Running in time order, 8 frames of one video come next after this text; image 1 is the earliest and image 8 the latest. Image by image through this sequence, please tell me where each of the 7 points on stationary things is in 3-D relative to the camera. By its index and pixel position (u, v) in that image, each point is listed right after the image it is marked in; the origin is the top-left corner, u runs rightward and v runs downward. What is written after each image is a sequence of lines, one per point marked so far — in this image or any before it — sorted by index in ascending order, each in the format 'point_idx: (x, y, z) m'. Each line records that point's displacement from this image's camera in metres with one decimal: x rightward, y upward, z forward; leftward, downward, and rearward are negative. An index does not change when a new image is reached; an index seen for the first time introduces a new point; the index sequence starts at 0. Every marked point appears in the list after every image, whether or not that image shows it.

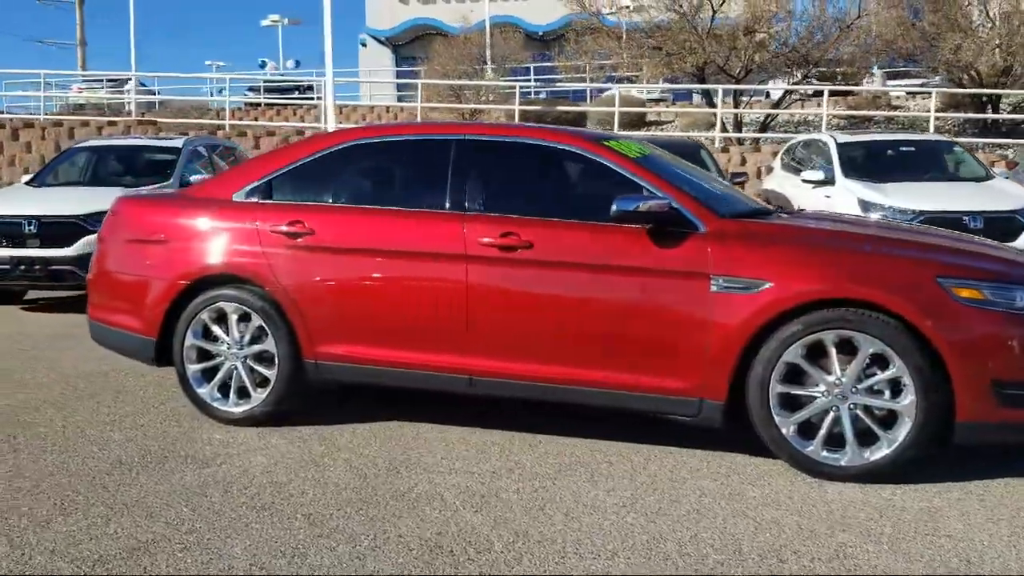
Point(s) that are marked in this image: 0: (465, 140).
0: (-0.3, +0.8, +5.7) m
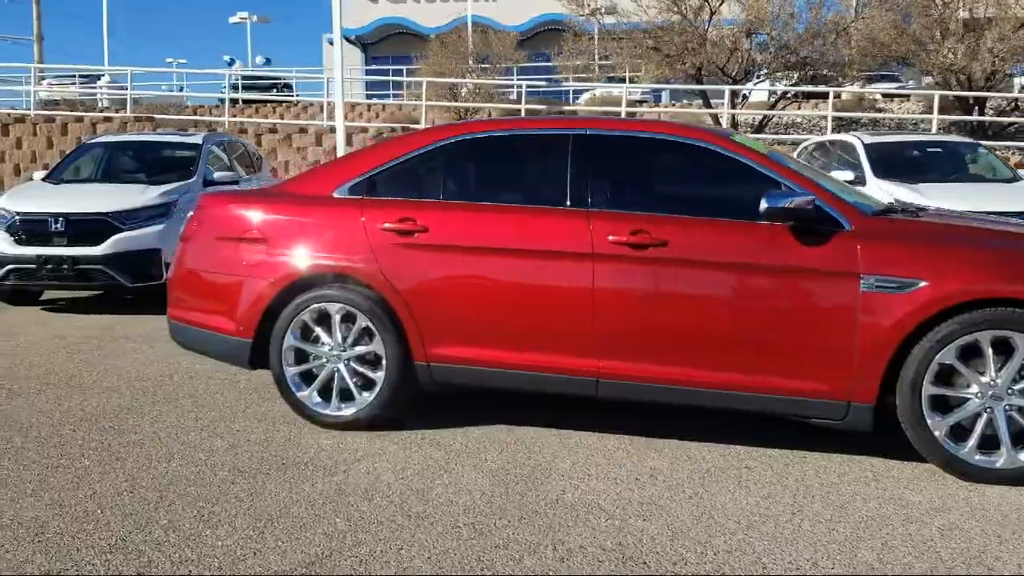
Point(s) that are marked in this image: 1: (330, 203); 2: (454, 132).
0: (+0.4, +0.8, +5.5) m
1: (-1.0, +0.5, +5.7) m
2: (-0.3, +0.9, +5.7) m
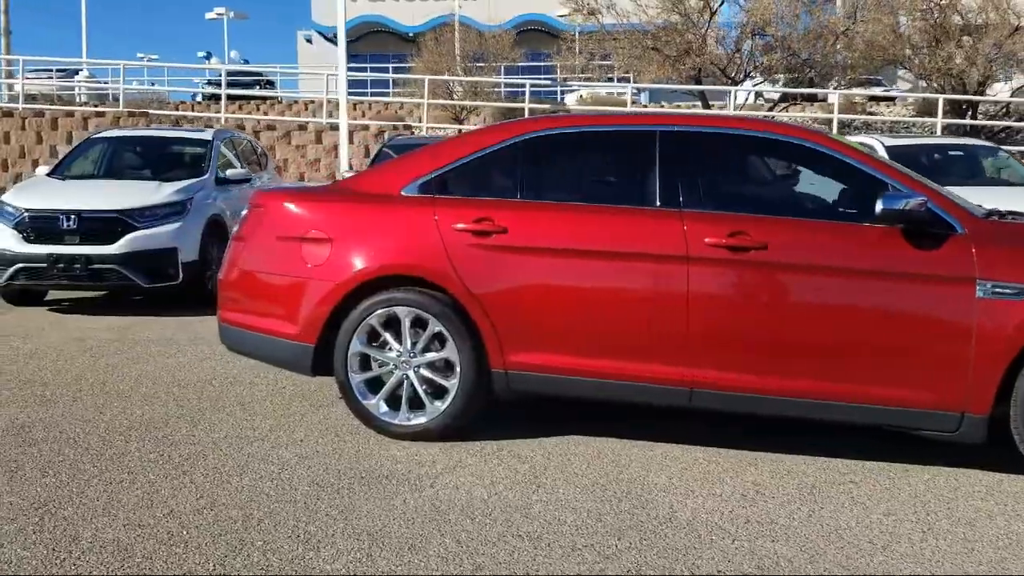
0: (+0.8, +0.8, +5.2) m
1: (-0.6, +0.5, +5.4) m
2: (+0.1, +0.9, +5.4) m
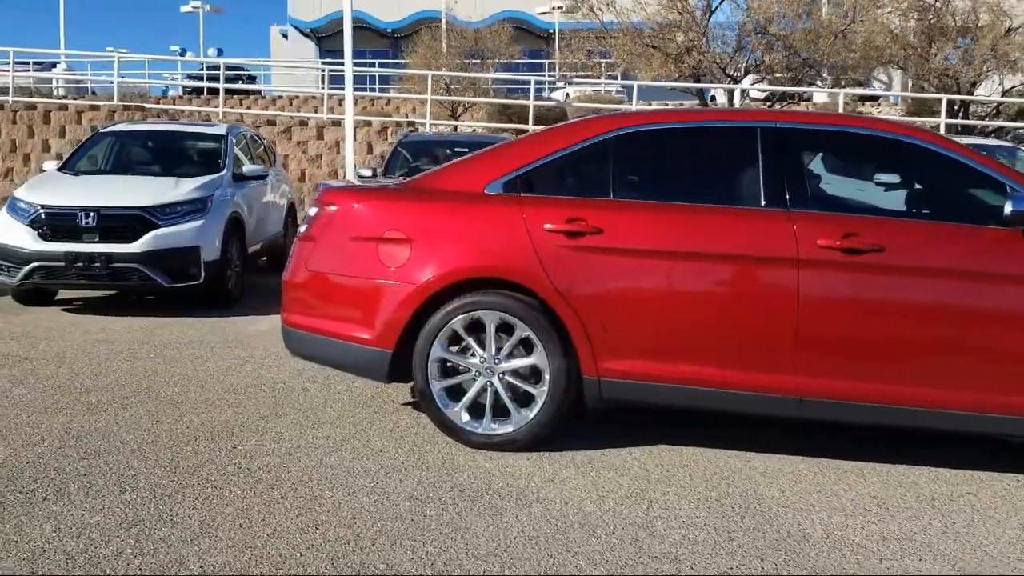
0: (+1.3, +0.8, +5.0) m
1: (-0.1, +0.5, +5.2) m
2: (+0.6, +0.8, +5.2) m
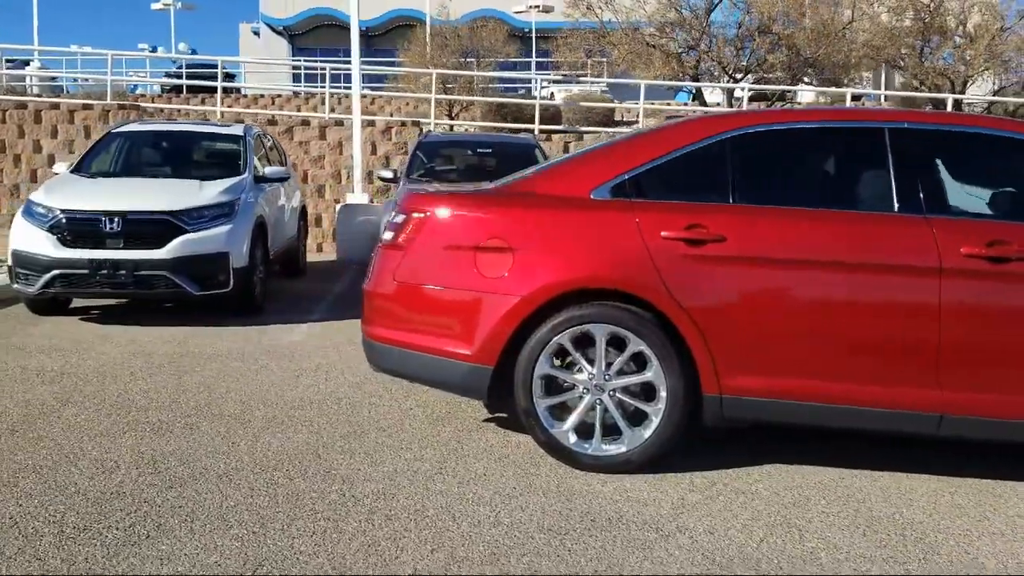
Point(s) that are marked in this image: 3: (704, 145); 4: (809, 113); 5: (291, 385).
0: (+1.8, +0.7, +4.8) m
1: (+0.4, +0.4, +4.9) m
2: (+1.1, +0.8, +4.9) m
3: (+0.9, +0.7, +4.9) m
4: (+1.4, +0.8, +4.9) m
5: (-1.5, -0.6, +6.7) m
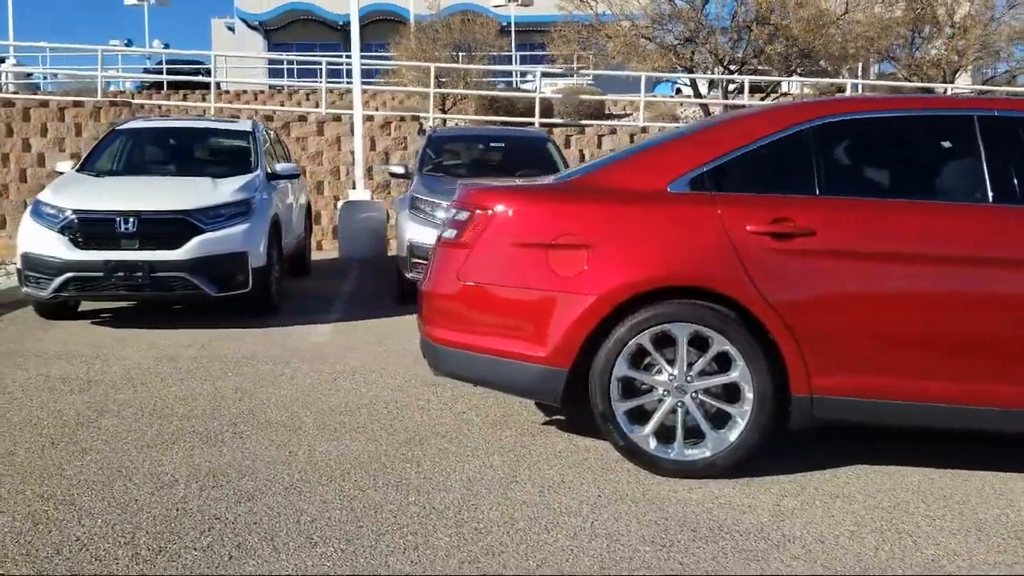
0: (+2.2, +0.8, +4.6) m
1: (+0.7, +0.4, +4.7) m
2: (+1.4, +0.8, +4.7) m
3: (+1.3, +0.7, +4.7) m
4: (+1.8, +0.9, +4.7) m
5: (-1.2, -0.6, +6.4) m
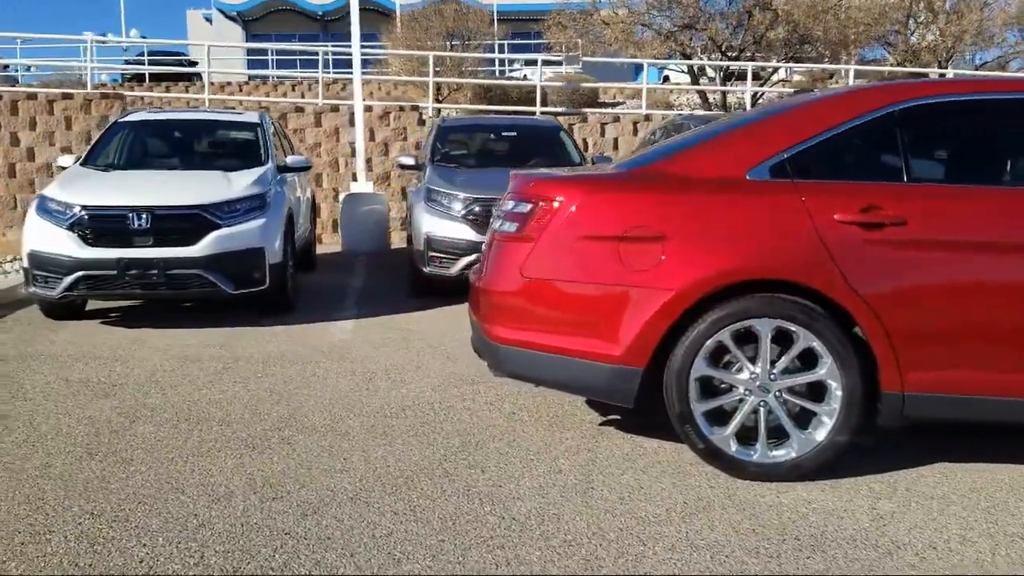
0: (+2.5, +0.8, +4.4) m
1: (+1.0, +0.4, +4.4) m
2: (+1.7, +0.9, +4.5) m
3: (+1.6, +0.7, +4.5) m
4: (+2.1, +0.9, +4.5) m
5: (-0.9, -0.6, +6.2) m
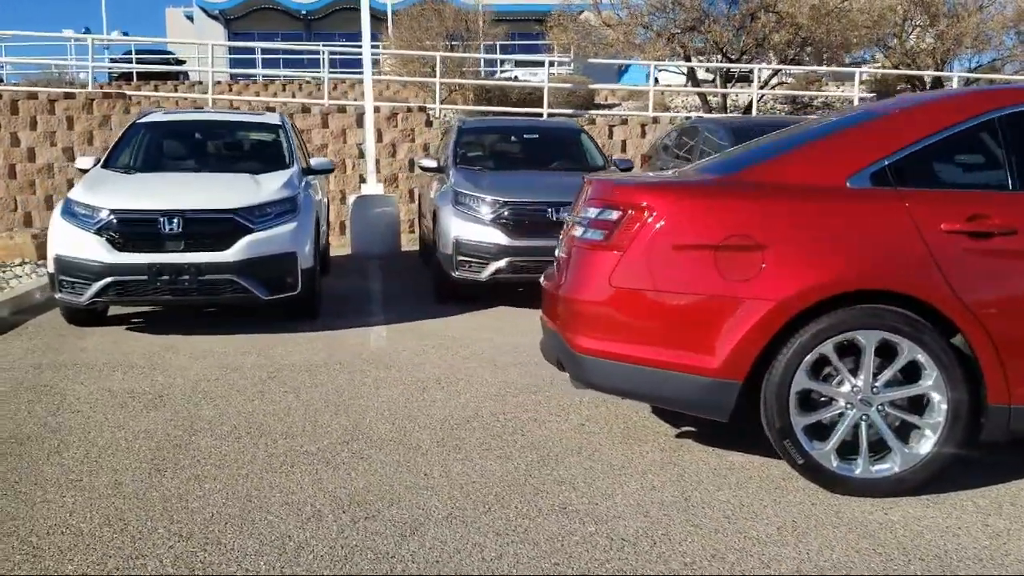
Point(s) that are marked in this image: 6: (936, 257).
0: (+2.9, +0.8, +4.3) m
1: (+1.4, +0.4, +4.3) m
2: (+2.1, +0.8, +4.4) m
3: (+2.0, +0.7, +4.4) m
4: (+2.5, +0.9, +4.4) m
5: (-0.5, -0.7, +6.0) m
6: (+1.7, +0.1, +4.2) m
